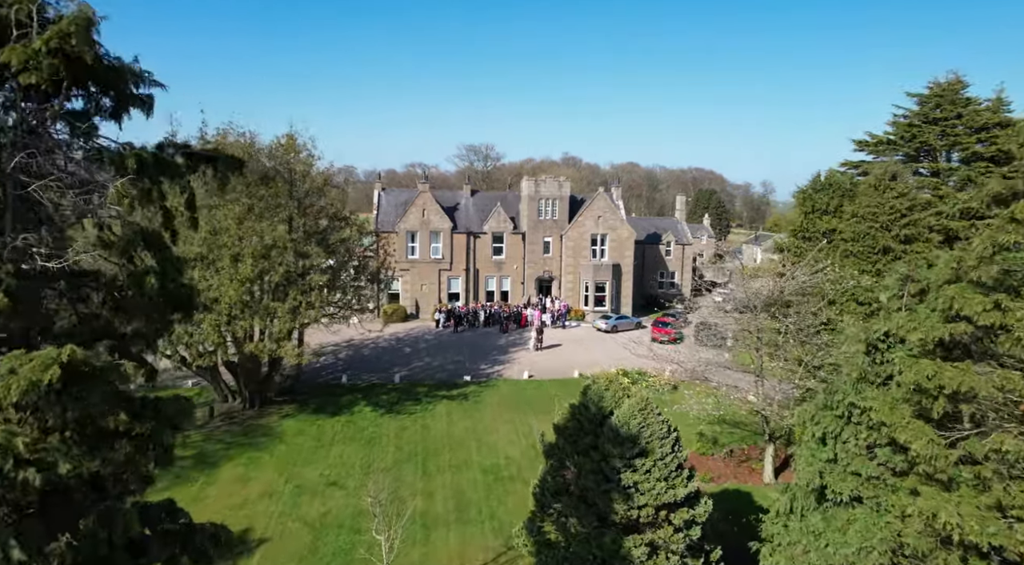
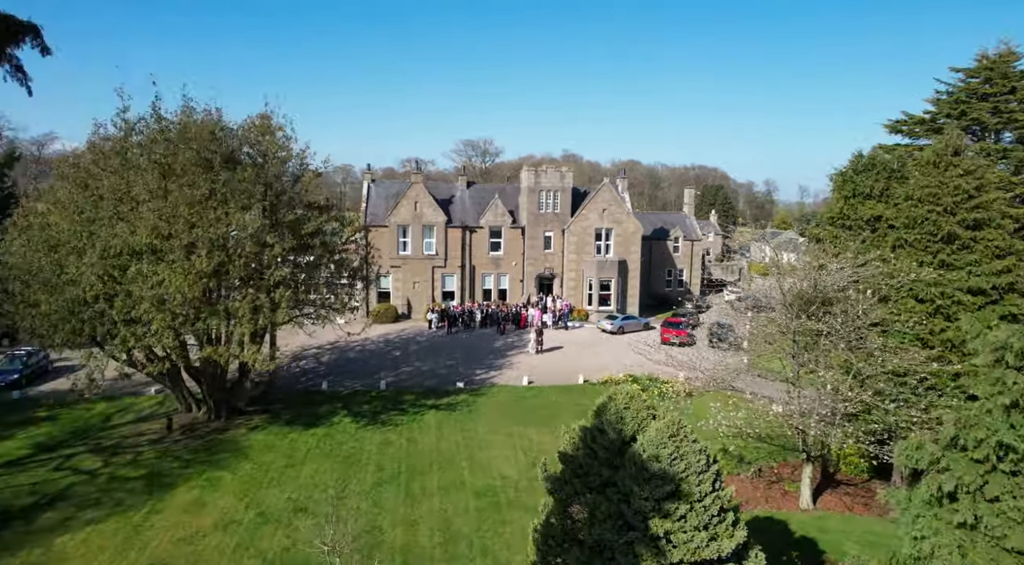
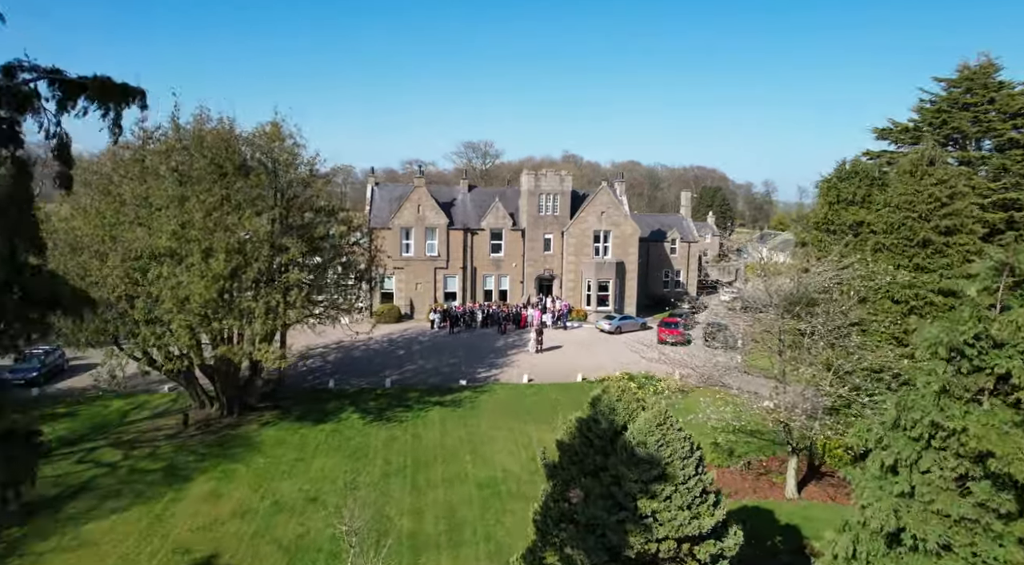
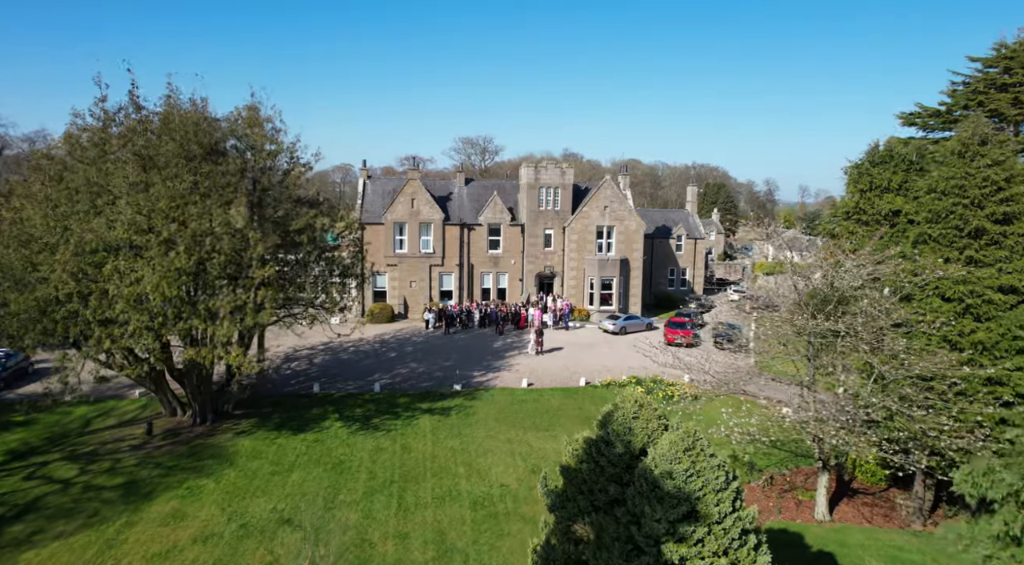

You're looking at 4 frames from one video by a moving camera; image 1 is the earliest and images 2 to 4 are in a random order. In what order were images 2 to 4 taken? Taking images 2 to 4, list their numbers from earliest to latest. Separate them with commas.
3, 2, 4
